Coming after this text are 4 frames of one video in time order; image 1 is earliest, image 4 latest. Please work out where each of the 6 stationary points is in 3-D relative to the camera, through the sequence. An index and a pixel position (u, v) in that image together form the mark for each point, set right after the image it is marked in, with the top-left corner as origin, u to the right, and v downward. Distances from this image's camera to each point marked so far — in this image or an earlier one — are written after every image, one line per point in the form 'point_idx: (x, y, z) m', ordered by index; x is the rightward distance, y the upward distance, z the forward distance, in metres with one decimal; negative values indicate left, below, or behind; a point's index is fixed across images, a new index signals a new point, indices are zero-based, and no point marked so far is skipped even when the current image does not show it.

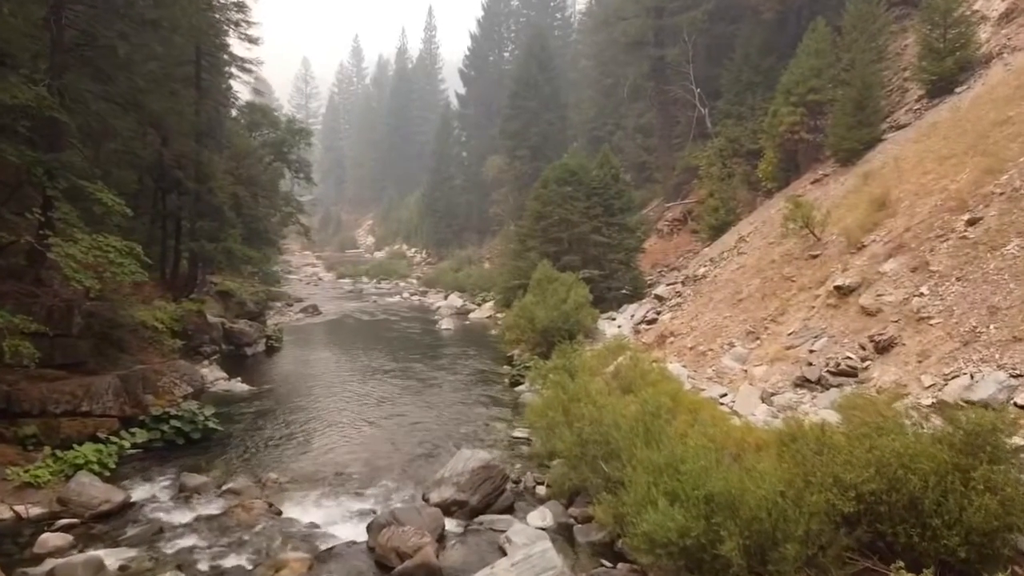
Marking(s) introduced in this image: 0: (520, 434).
0: (+0.2, -3.6, +15.5) m
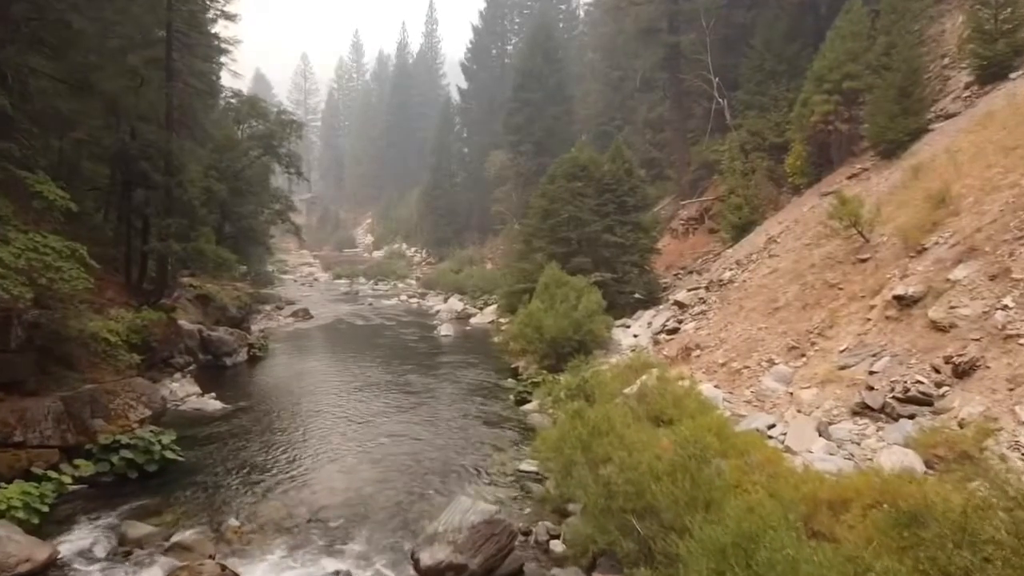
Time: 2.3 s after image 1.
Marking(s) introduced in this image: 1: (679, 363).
0: (+0.3, -3.8, +13.4) m
1: (+4.5, -2.0, +16.8) m
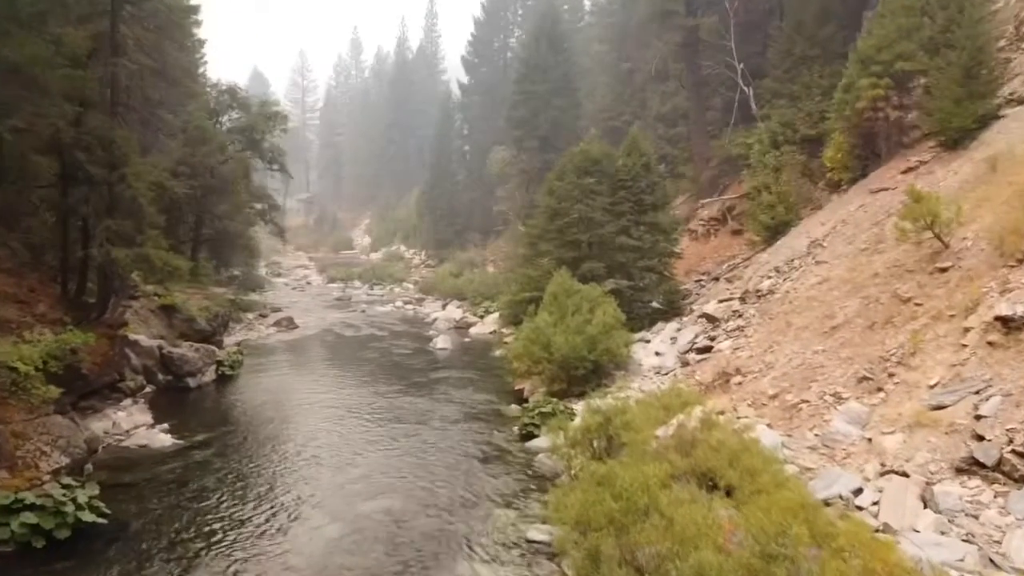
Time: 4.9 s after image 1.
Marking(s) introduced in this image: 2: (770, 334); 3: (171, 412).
0: (+0.4, -4.1, +10.6) m
1: (+4.6, -2.3, +14.1) m
2: (+6.2, -1.1, +15.0) m
3: (-9.2, -3.3, +17.0) m
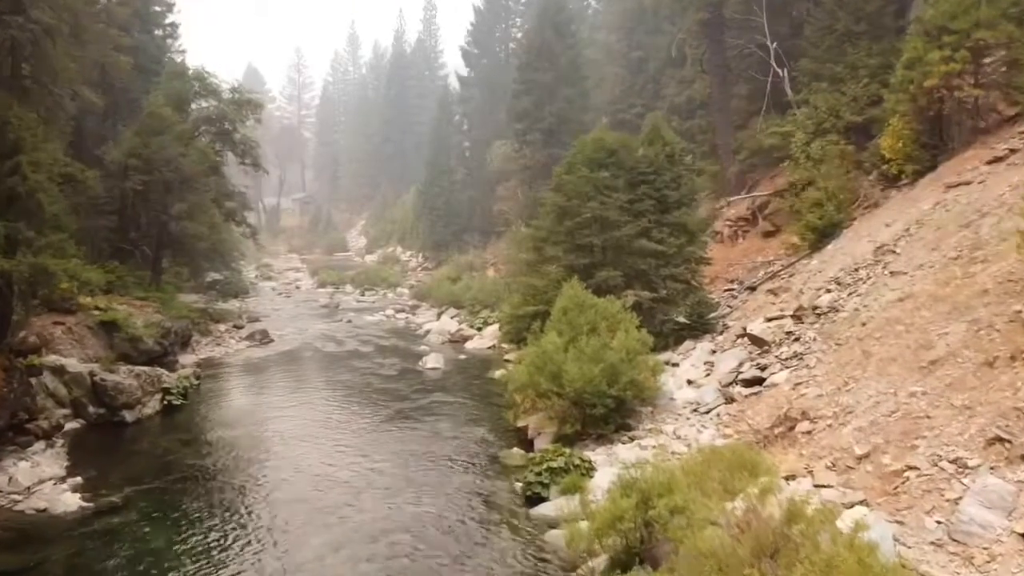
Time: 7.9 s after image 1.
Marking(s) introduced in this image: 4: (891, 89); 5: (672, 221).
0: (+0.4, -4.5, +7.5) m
1: (+4.6, -2.7, +10.9) m
2: (+6.2, -1.5, +11.8) m
3: (-9.2, -3.7, +13.8) m
4: (+11.4, +6.0, +19.0) m
5: (+5.1, +2.1, +19.8) m
